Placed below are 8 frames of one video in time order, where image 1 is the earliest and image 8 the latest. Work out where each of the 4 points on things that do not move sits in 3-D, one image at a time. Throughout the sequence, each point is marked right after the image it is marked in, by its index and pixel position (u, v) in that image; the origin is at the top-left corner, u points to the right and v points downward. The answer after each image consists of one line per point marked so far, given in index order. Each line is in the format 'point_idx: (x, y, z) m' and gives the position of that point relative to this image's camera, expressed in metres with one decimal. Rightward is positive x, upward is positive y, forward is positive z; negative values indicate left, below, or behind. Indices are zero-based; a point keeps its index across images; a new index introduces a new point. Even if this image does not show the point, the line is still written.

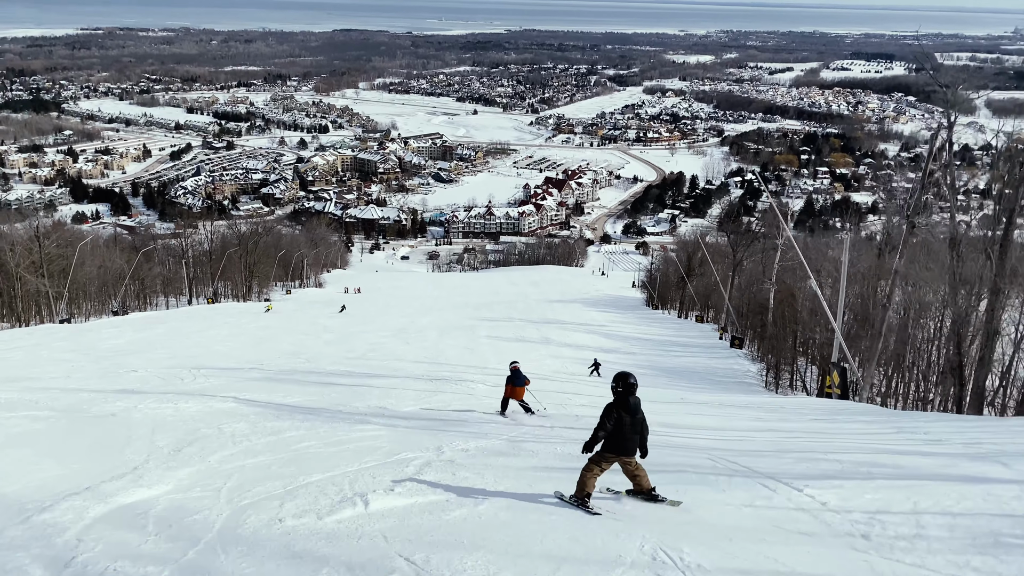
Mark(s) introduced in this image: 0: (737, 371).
0: (+6.1, -2.3, +18.7) m
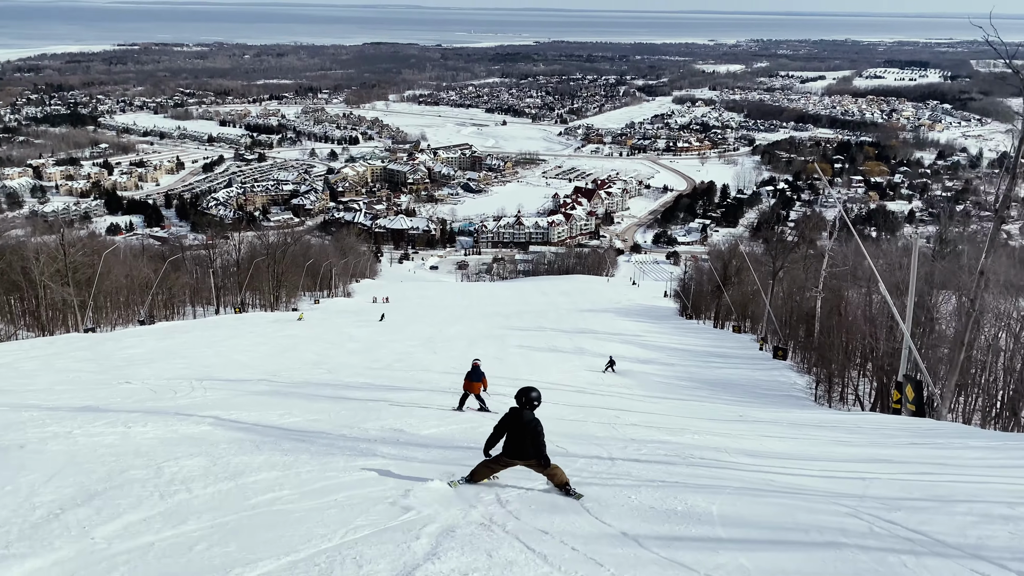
0: (+6.9, -2.5, +17.5) m
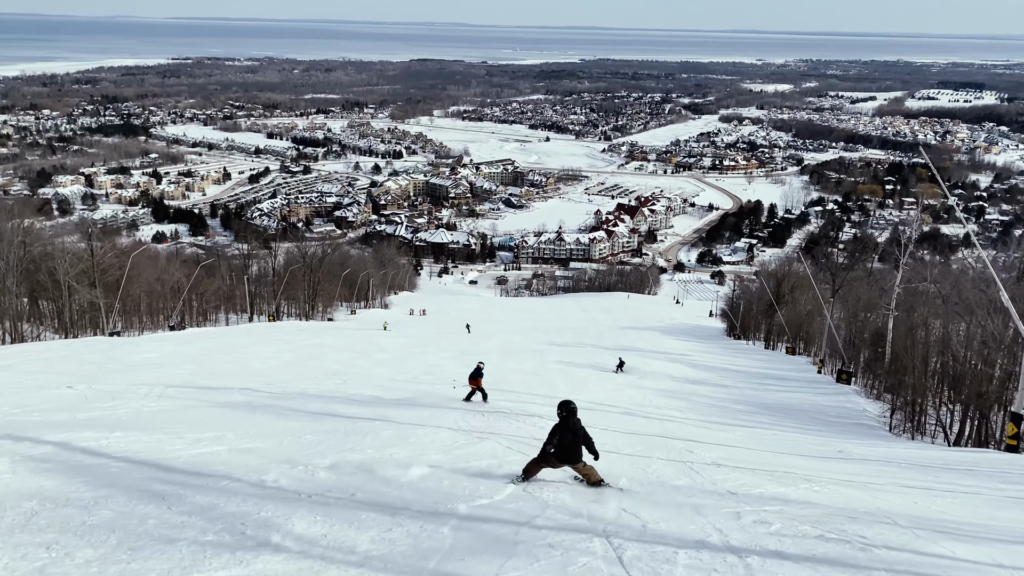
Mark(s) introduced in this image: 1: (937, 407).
0: (+7.8, -2.8, +15.6) m
1: (+9.7, -2.7, +15.6) m
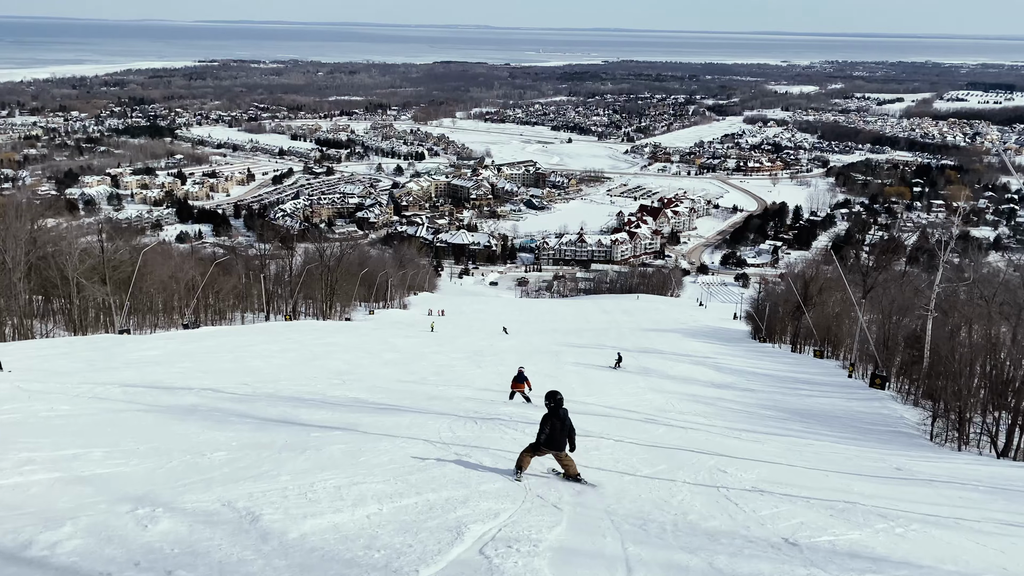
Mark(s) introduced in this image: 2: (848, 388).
0: (+8.1, -2.8, +14.6) m
1: (+10.0, -2.7, +14.5) m
2: (+9.4, -2.8, +19.1) m
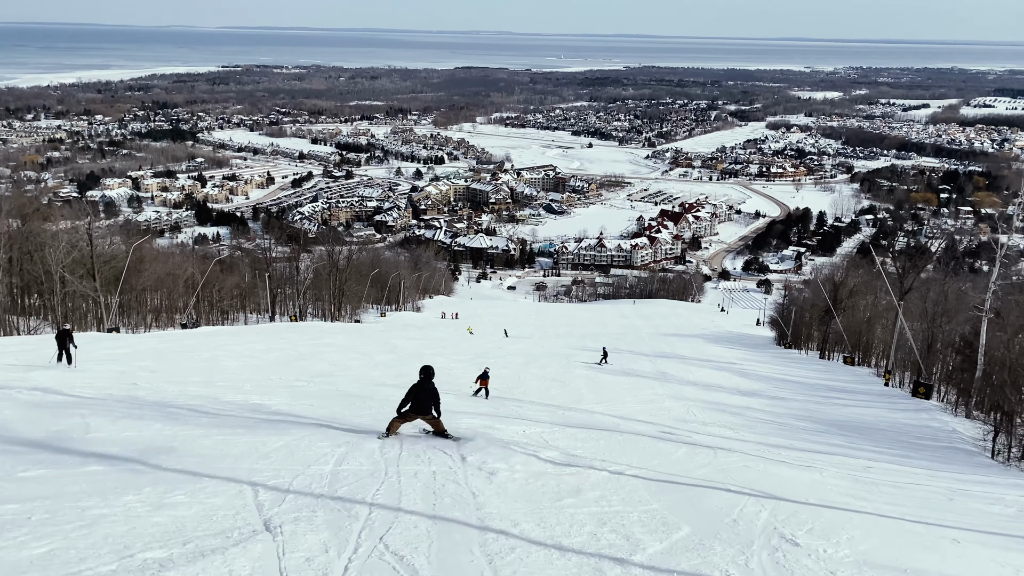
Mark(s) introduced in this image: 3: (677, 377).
0: (+8.1, -2.7, +12.9) m
1: (+10.0, -2.7, +12.8) m
2: (+9.5, -2.8, +17.3) m
3: (+4.6, -2.4, +18.8) m
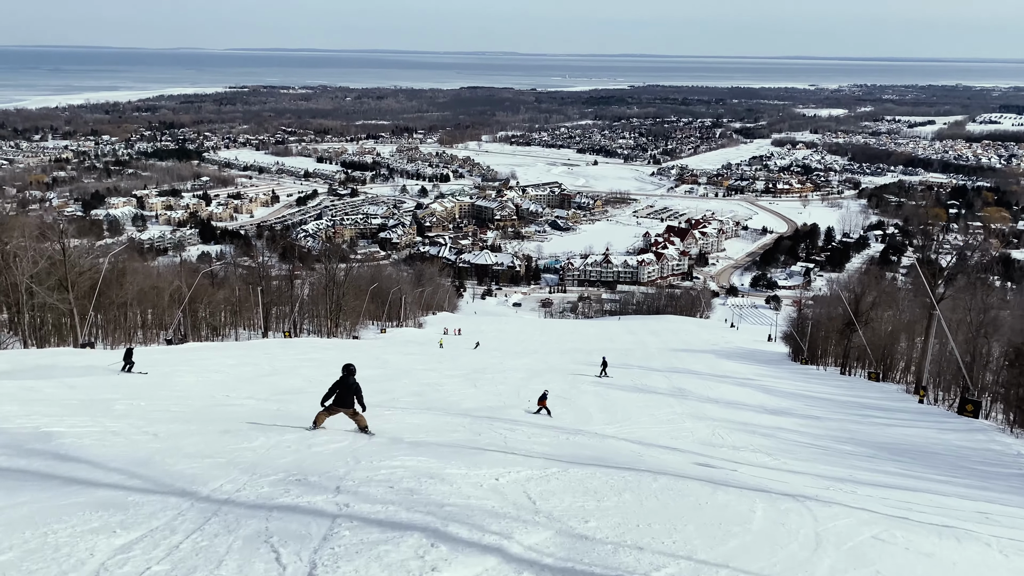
0: (+8.1, -2.8, +11.2) m
1: (+10.0, -2.7, +11.1) m
2: (+9.5, -2.9, +15.6) m
3: (+4.6, -2.6, +17.2) m
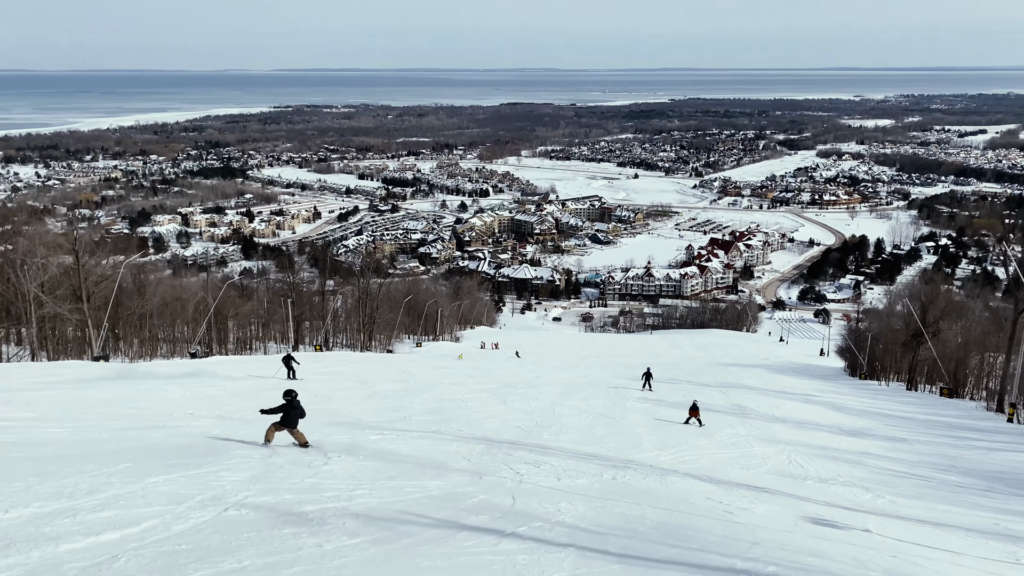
0: (+8.5, -2.7, +9.1) m
1: (+10.5, -2.6, +8.9) m
2: (+10.3, -3.0, +13.4) m
3: (+5.4, -2.8, +15.3) m
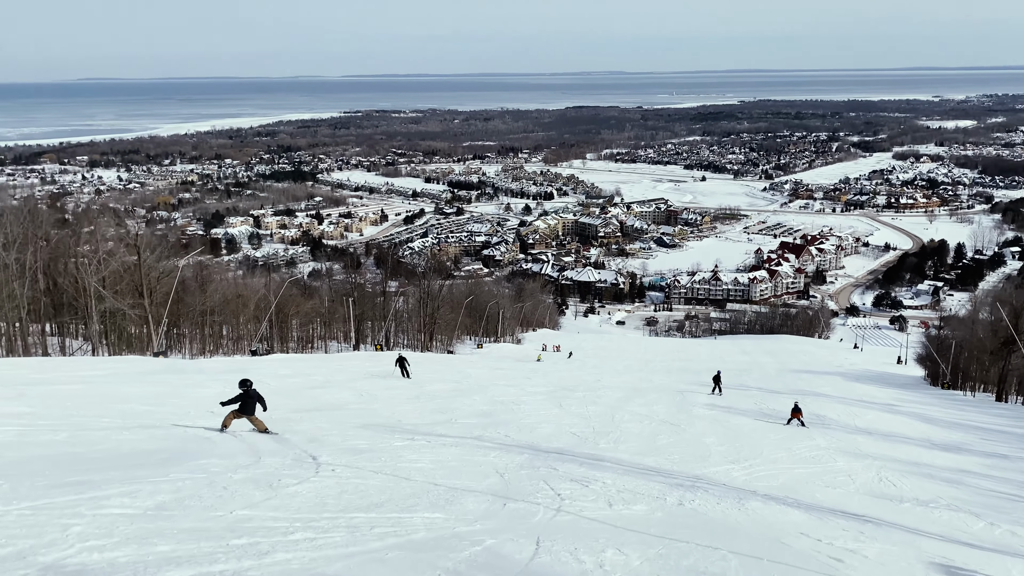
0: (+9.2, -2.8, +7.6) m
1: (+11.1, -2.7, +7.2) m
2: (+11.3, -3.0, +11.7) m
3: (+6.6, -2.8, +14.0) m
